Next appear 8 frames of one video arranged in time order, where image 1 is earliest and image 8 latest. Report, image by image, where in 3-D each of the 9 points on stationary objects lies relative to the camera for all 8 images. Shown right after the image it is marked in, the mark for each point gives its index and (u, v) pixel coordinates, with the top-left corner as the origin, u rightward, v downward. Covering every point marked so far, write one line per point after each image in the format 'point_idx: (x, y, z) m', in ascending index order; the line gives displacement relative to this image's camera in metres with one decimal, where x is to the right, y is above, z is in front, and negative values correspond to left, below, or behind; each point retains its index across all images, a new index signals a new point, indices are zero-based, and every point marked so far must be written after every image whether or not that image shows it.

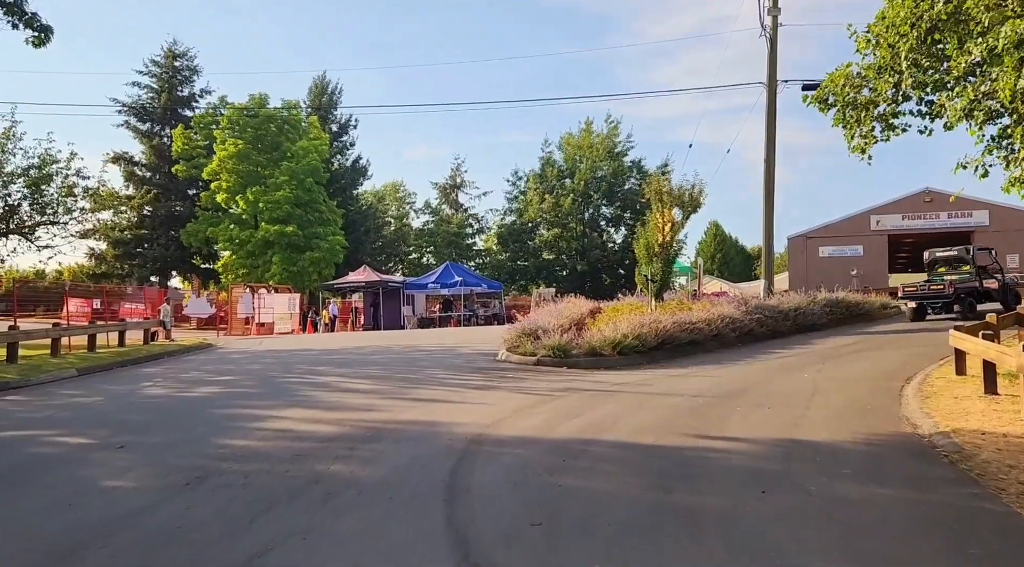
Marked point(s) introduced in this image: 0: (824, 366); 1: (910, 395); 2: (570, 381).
0: (+5.1, -1.3, +16.4) m
1: (+5.0, -1.4, +12.9) m
2: (+0.7, -1.3, +13.1) m
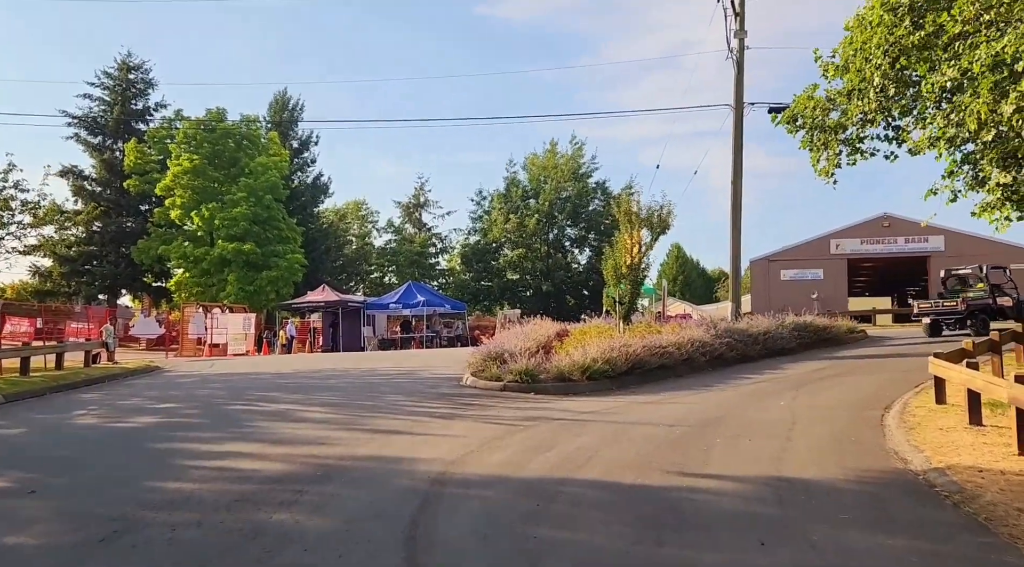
0: (+4.5, -1.7, +16.0) m
1: (+4.6, -1.7, +12.4) m
2: (+0.3, -1.6, +12.5) m
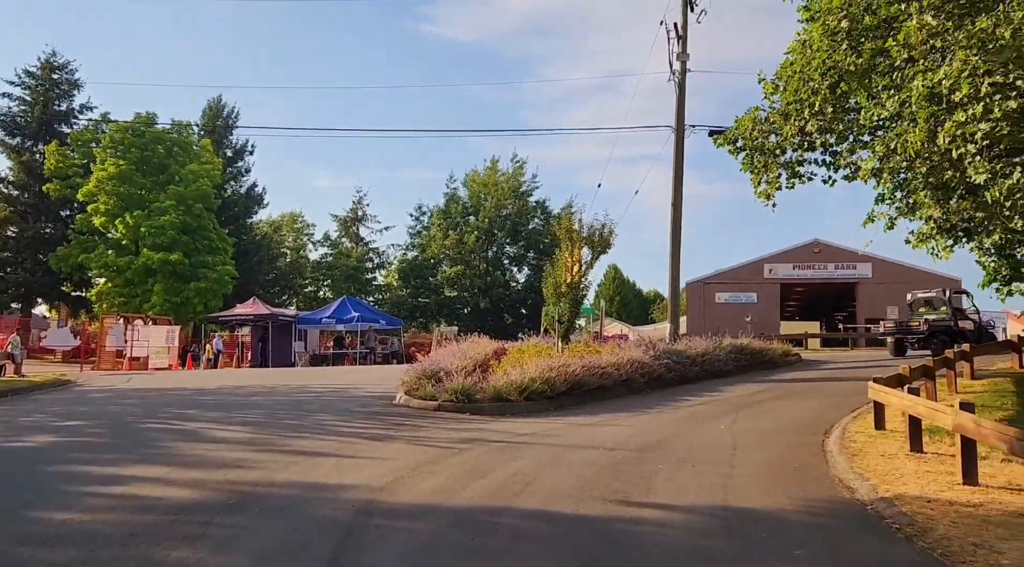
0: (+3.5, -2.0, +15.7) m
1: (+3.8, -2.0, +12.1) m
2: (-0.5, -1.8, +12.0) m
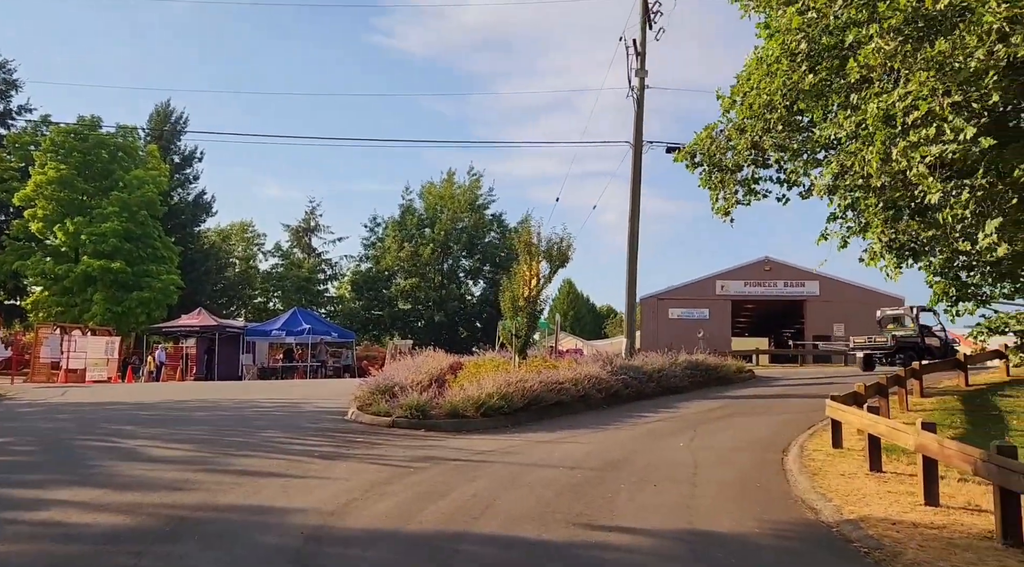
0: (+2.8, -2.3, +15.5) m
1: (+3.3, -2.2, +12.0) m
2: (-1.0, -1.9, +11.6) m
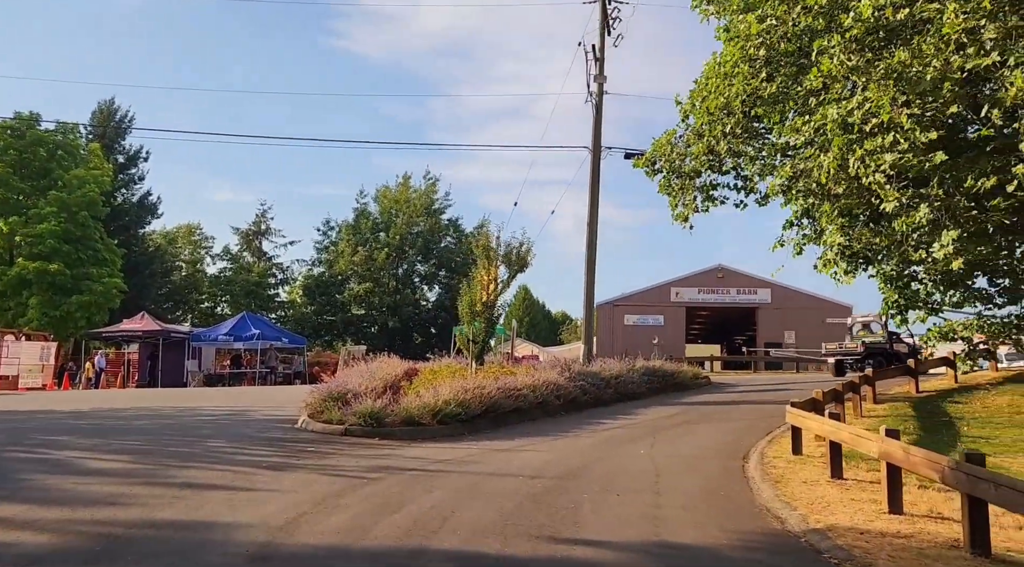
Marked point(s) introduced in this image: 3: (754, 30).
0: (+2.2, -2.3, +15.3) m
1: (+2.8, -2.2, +11.8) m
2: (-1.5, -2.0, +11.3) m
3: (+3.9, +4.2, +16.6) m
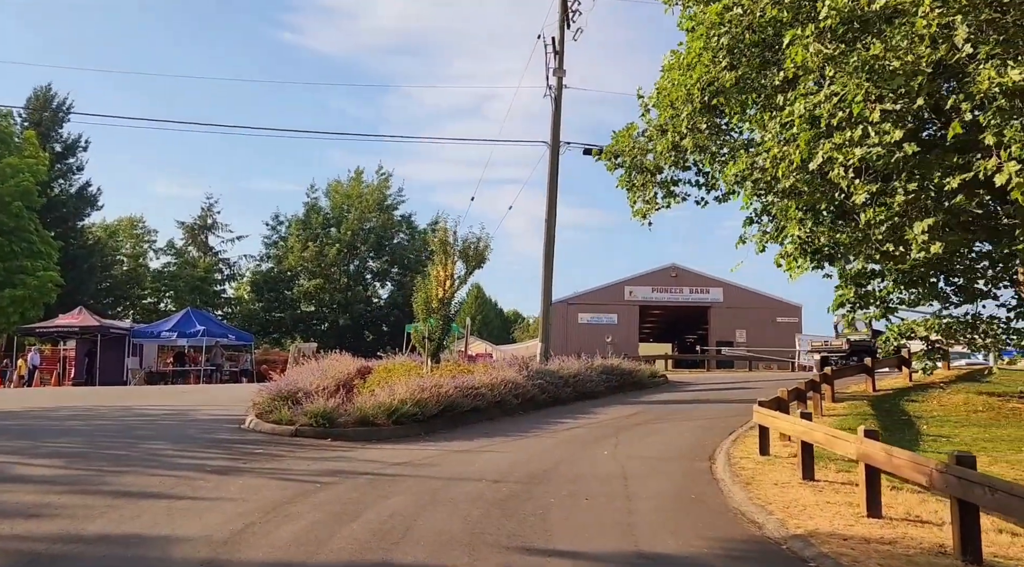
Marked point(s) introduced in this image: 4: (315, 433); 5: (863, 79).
0: (+1.6, -2.3, +14.9) m
1: (+2.4, -2.2, +11.4) m
2: (-1.9, -1.9, +10.6) m
3: (+3.3, +4.2, +16.2) m
4: (-2.6, -1.9, +13.3) m
5: (+4.5, +2.6, +13.2) m
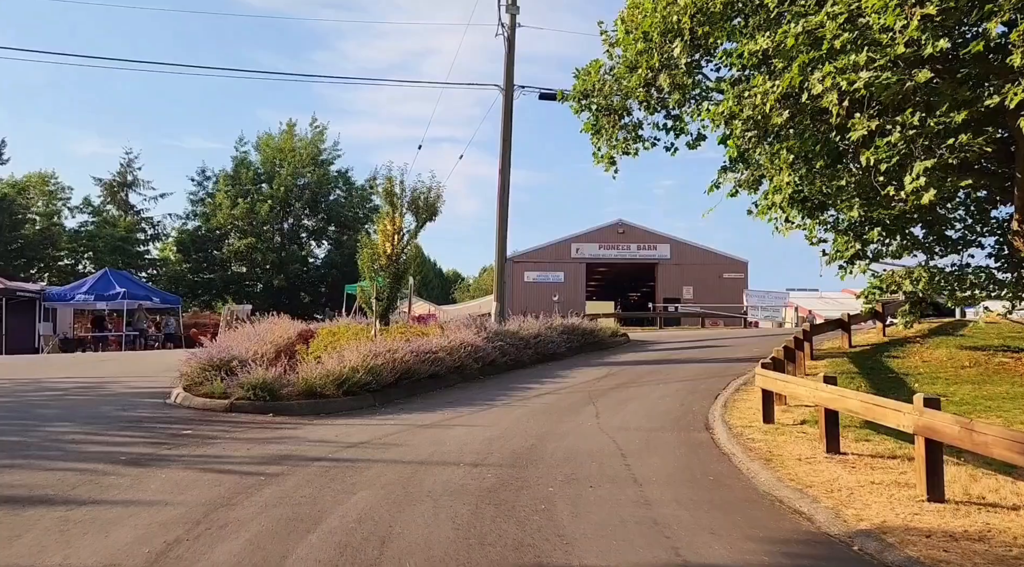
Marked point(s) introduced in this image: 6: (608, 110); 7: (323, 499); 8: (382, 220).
0: (+1.1, -1.6, +13.3) m
1: (+2.2, -1.6, +9.8) m
2: (-2.0, -1.4, +8.8) m
3: (+2.7, +5.0, +14.5) m
4: (-2.9, -1.4, +11.4) m
5: (+4.2, +3.3, +11.6) m
6: (+1.7, +3.1, +18.2) m
7: (-1.2, -1.4, +6.4) m
8: (-2.5, +1.2, +19.4) m
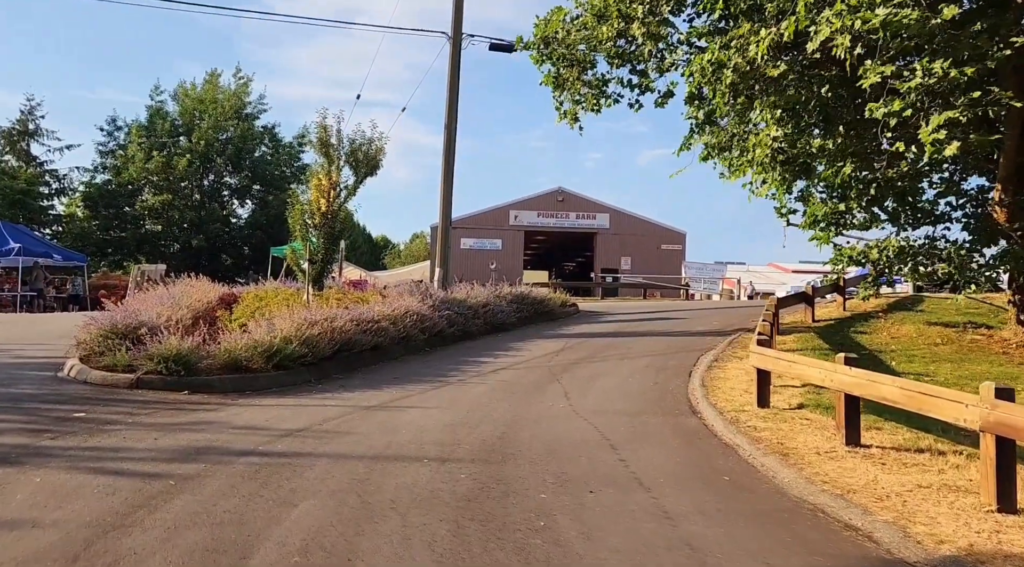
0: (+0.6, -1.2, +11.7) m
1: (+1.9, -1.3, +8.4) m
2: (-2.2, -1.1, +7.1) m
3: (+2.3, +5.4, +12.9) m
4: (-3.3, -0.9, +9.6) m
5: (+3.9, +3.6, +10.1) m
6: (+0.9, +3.7, +16.6) m
7: (-1.2, -1.1, +4.7) m
8: (-3.4, +1.9, +17.5) m
